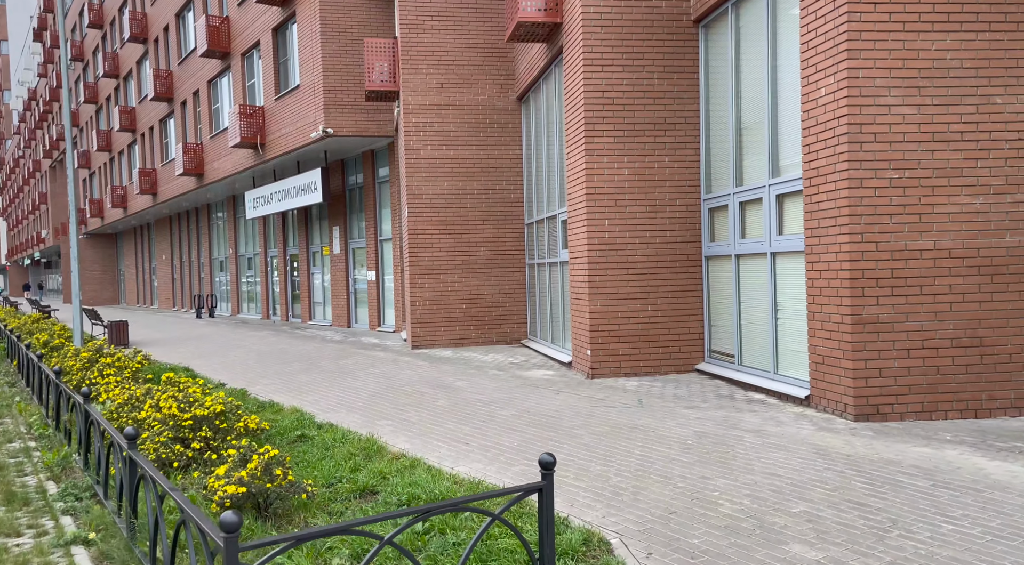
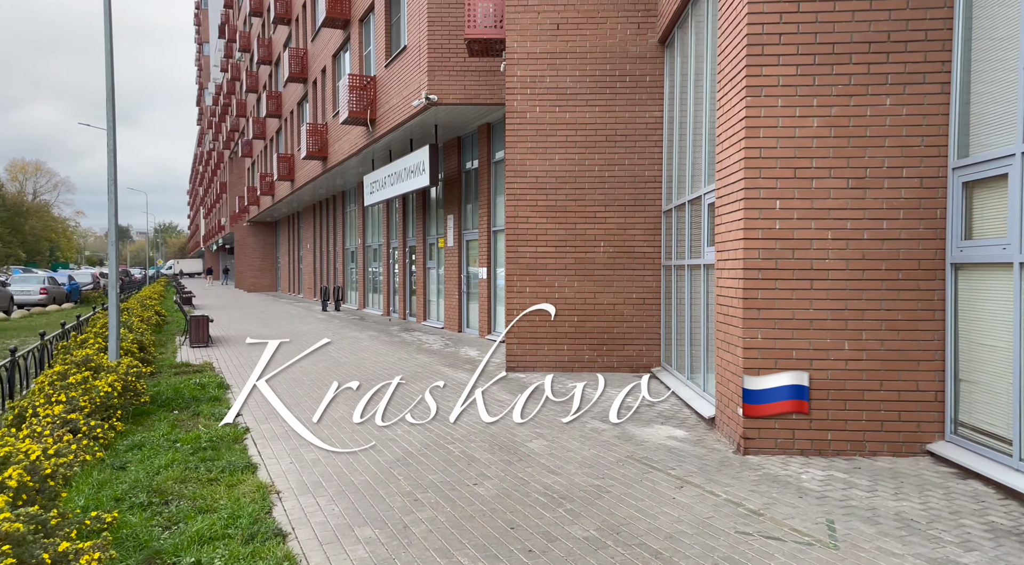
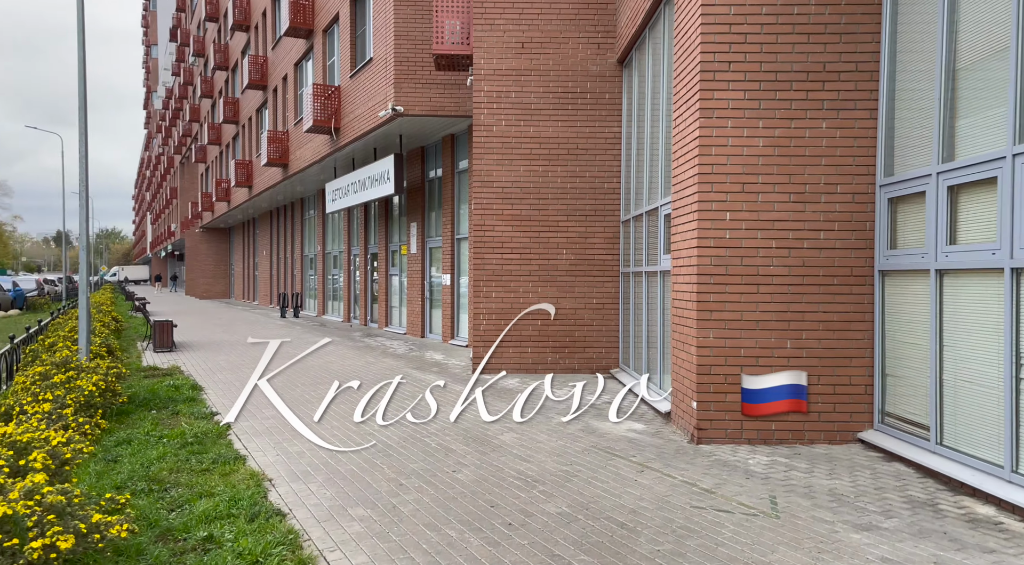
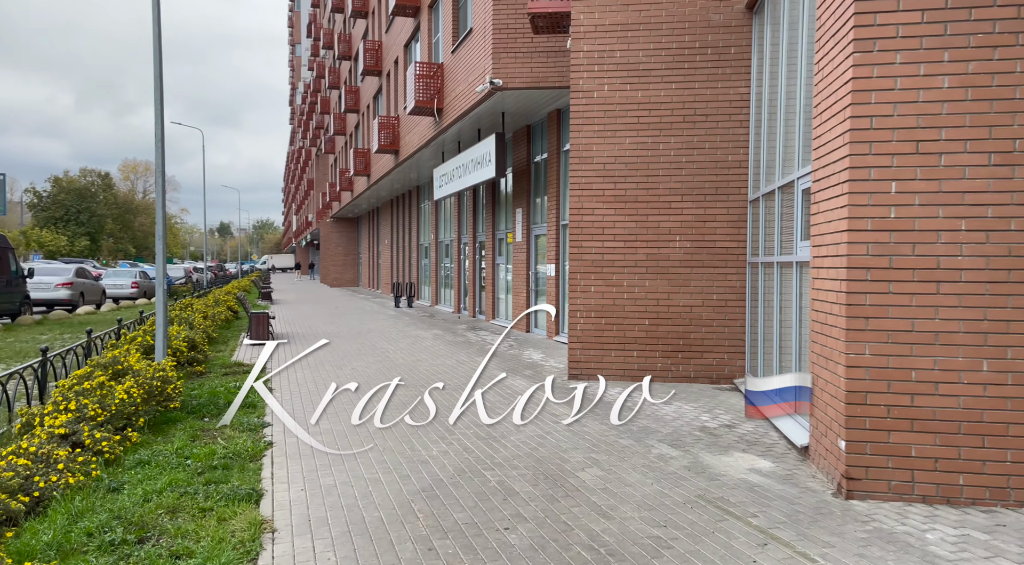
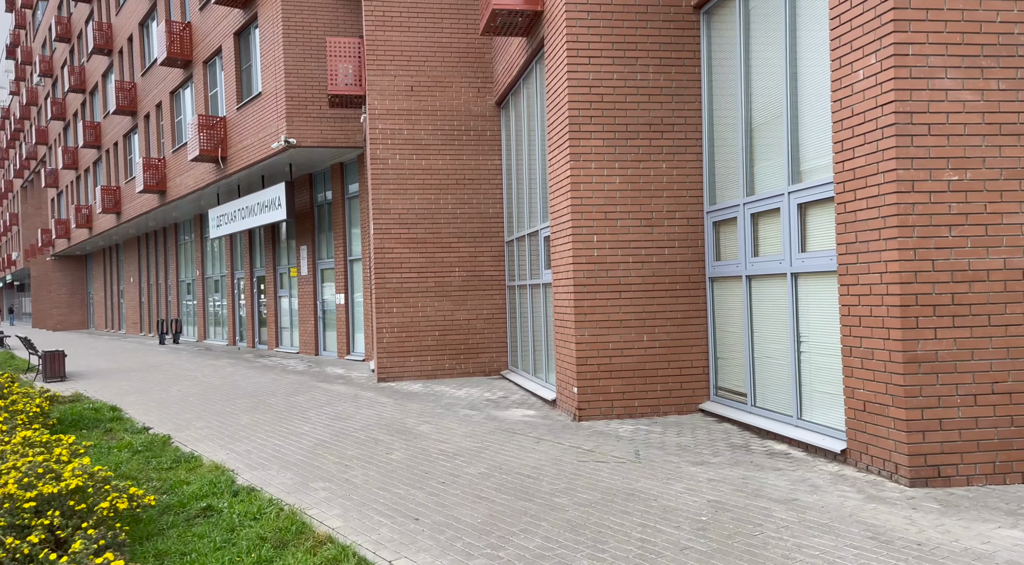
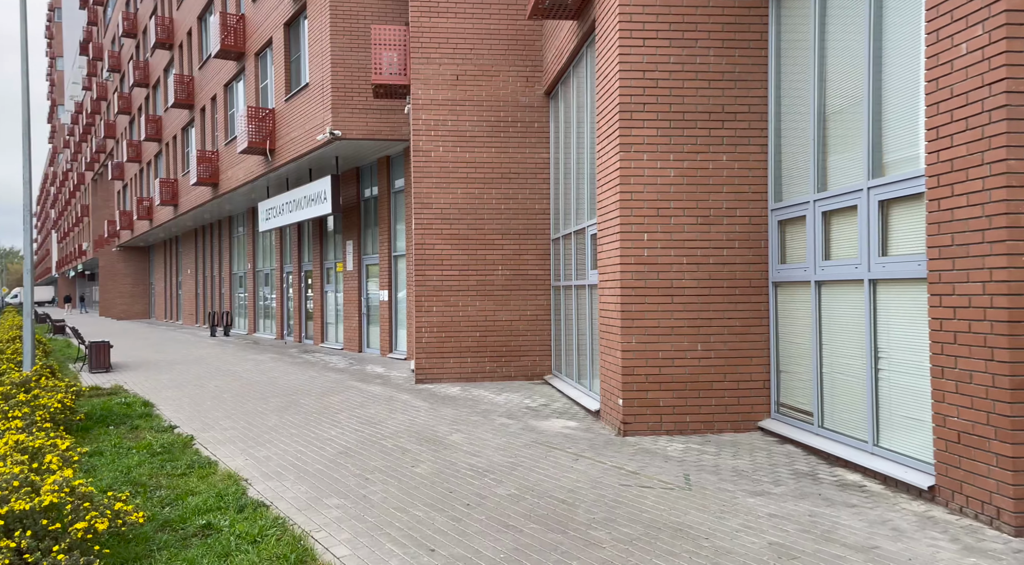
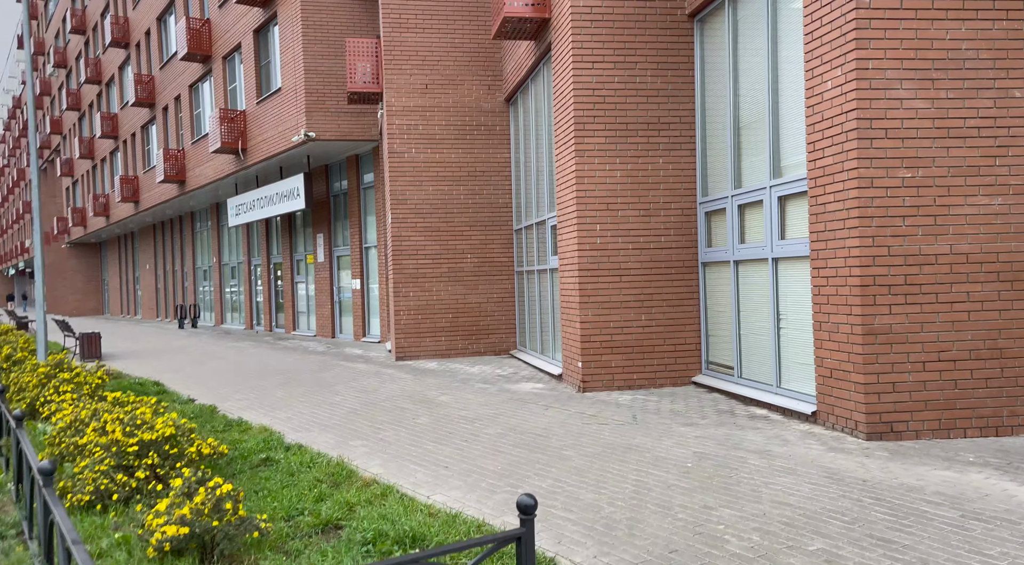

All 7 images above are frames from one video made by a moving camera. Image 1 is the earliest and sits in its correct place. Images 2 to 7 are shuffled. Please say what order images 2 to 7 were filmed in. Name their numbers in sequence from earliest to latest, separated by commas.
7, 5, 6, 3, 2, 4
